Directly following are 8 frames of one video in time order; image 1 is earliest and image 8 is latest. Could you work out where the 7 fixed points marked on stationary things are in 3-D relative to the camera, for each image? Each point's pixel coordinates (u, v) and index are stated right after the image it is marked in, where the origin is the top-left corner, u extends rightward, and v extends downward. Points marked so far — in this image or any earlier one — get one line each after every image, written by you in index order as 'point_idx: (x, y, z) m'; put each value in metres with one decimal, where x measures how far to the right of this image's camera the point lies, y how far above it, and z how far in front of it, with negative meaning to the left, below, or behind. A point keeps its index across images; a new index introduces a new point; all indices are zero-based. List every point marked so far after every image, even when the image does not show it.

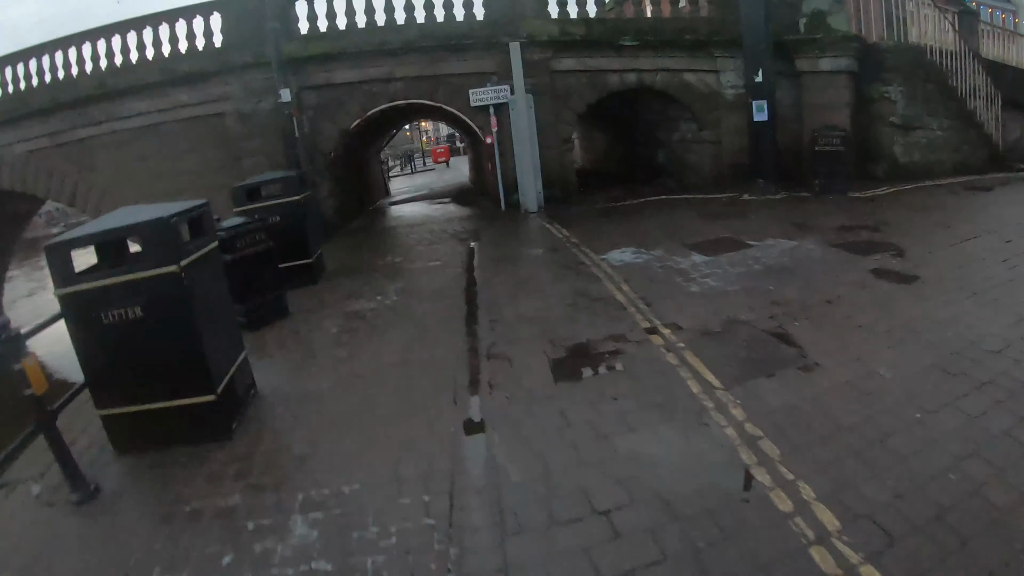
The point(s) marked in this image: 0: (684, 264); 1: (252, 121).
0: (+2.5, +0.4, +8.2) m
1: (-5.4, +3.6, +11.9) m
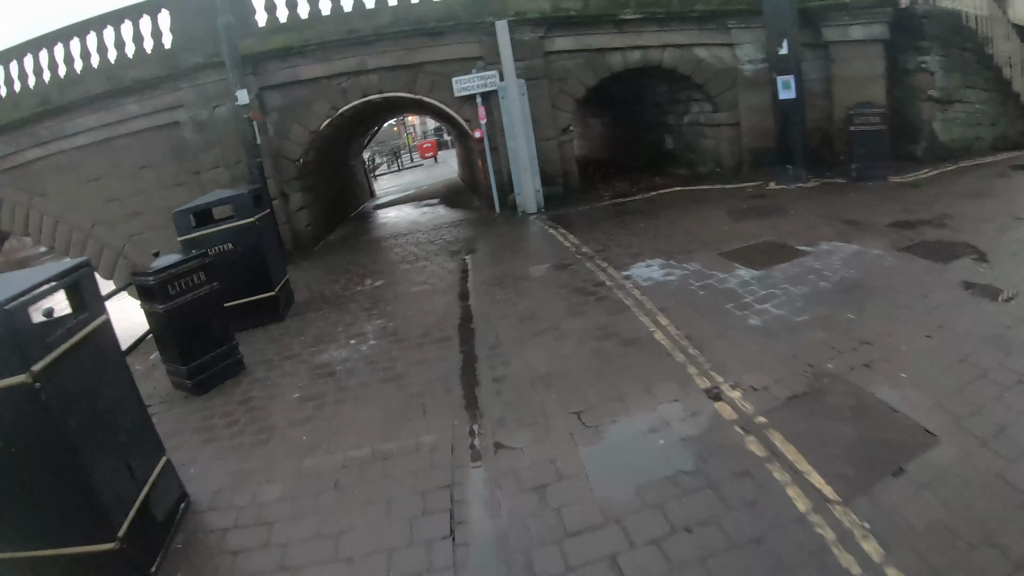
0: (+2.6, +0.1, +6.7) m
1: (-5.5, +3.0, +10.3) m
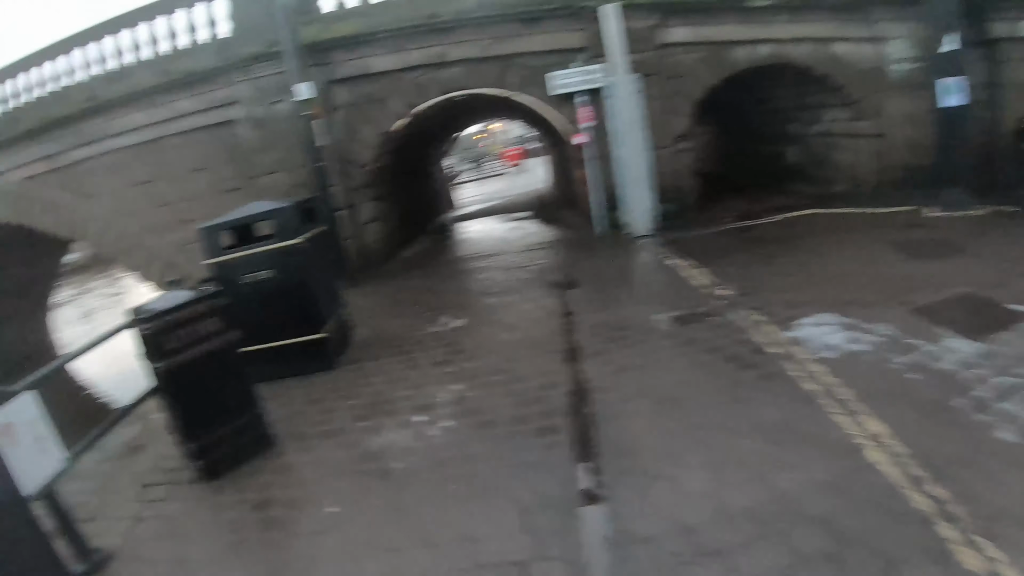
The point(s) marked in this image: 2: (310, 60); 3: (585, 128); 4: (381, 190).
0: (+3.6, -0.6, +4.6) m
1: (-3.9, +2.6, +9.0) m
2: (-2.6, +3.1, +7.5) m
3: (+1.1, +2.3, +7.9) m
4: (-2.0, +1.5, +8.8) m
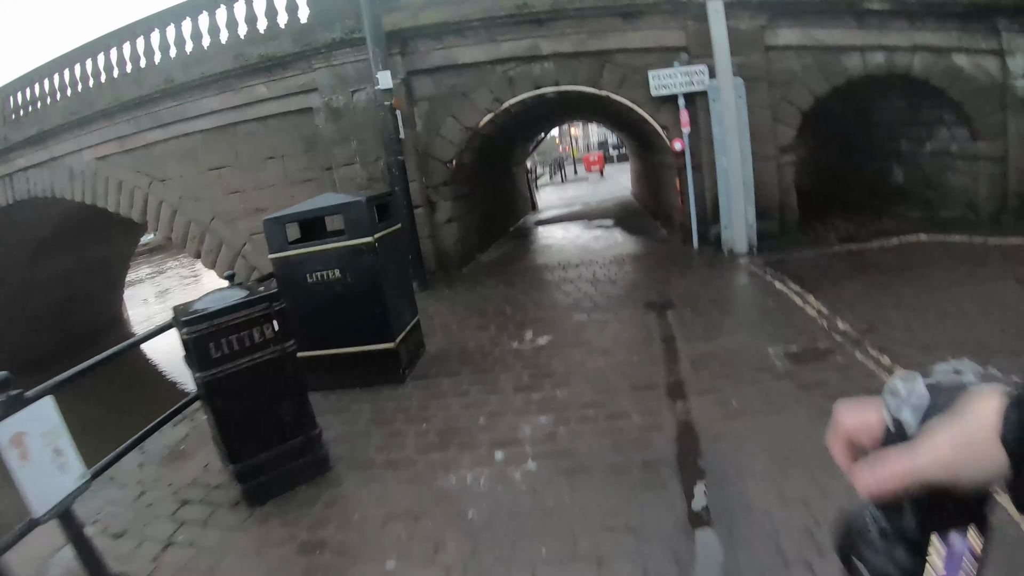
0: (+4.3, -1.0, +3.7) m
1: (-2.6, +2.7, +8.7) m
2: (-1.5, +3.1, +7.1) m
3: (+2.2, +2.0, +7.2) m
4: (-0.8, +1.4, +8.3) m
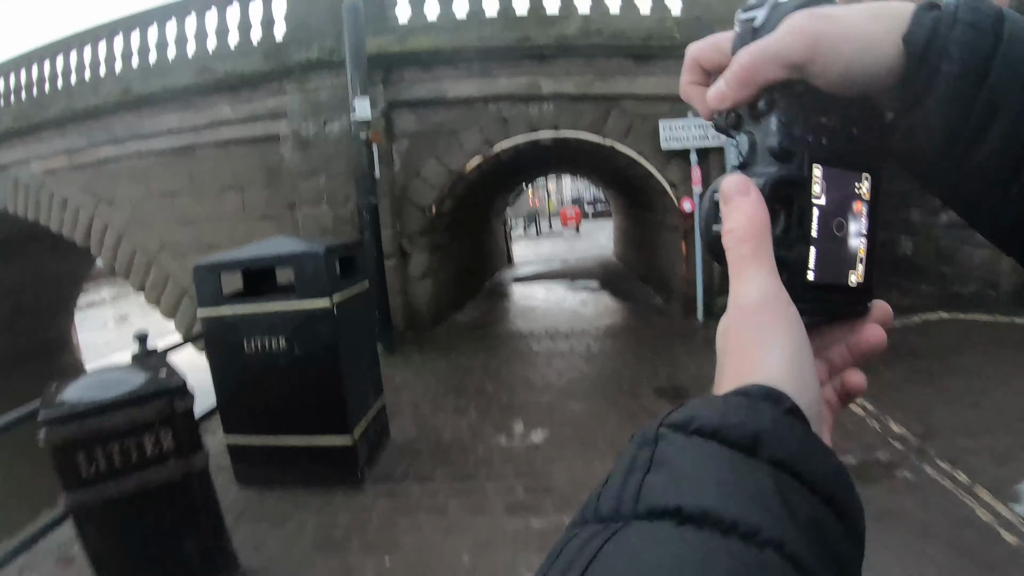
0: (+4.3, -1.7, +2.9) m
1: (-2.8, +1.9, +7.8) m
2: (-1.5, +2.4, +6.3) m
3: (+2.1, +1.1, +6.5) m
4: (-1.0, +0.6, +7.4) m
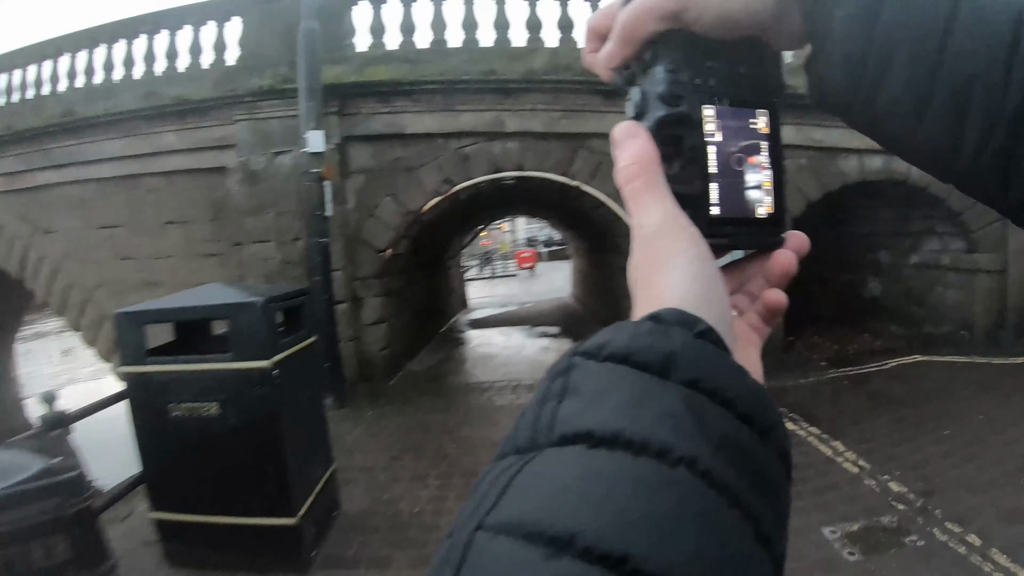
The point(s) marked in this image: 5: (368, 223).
0: (+4.2, -1.9, +2.7) m
1: (-3.3, +1.3, +7.2) m
2: (-1.9, +1.9, +5.9) m
3: (+1.7, +0.6, +6.2) m
4: (-1.5, +0.1, +6.9) m
5: (-1.6, +0.7, +6.2) m
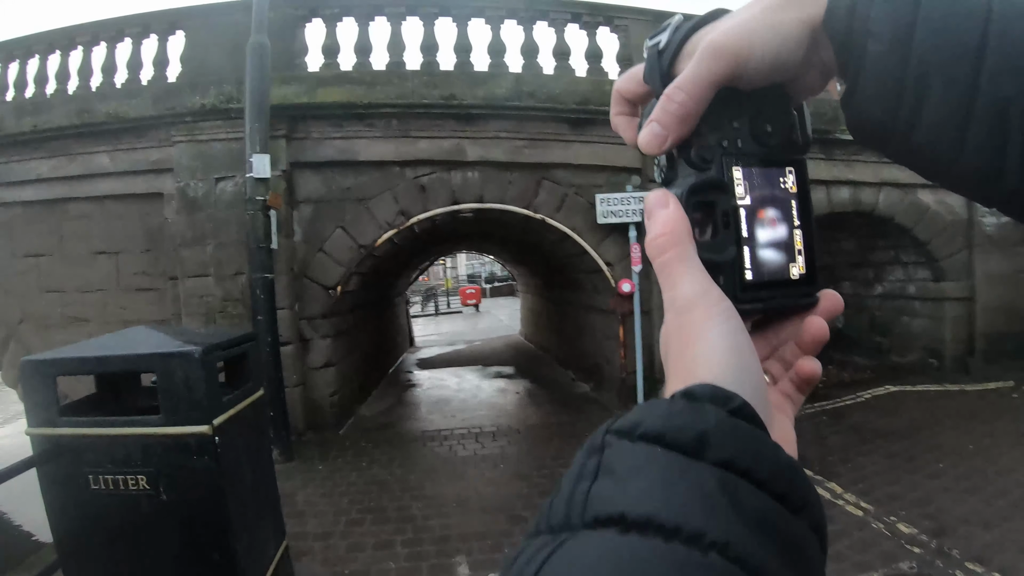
0: (+4.2, -2.0, +2.5) m
1: (-3.8, +0.8, +6.5) m
2: (-2.3, +1.5, +5.4) m
3: (+1.3, +0.3, +6.0) m
4: (-1.9, -0.4, +6.3) m
5: (-2.0, +0.3, +5.6) m
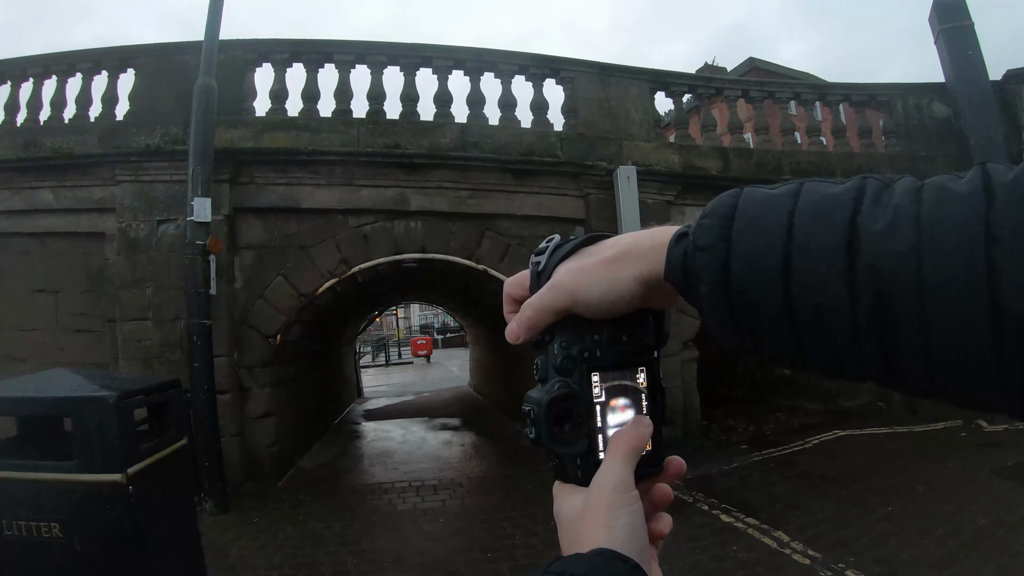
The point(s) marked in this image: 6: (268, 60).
0: (+3.8, -2.3, +2.6) m
1: (-4.3, +0.3, +6.3) m
2: (-2.8, +1.1, +5.3) m
3: (+0.8, -0.2, +6.0) m
4: (-2.5, -0.9, +6.1) m
5: (-2.5, -0.1, +5.5) m
6: (-2.5, +2.3, +5.7) m
